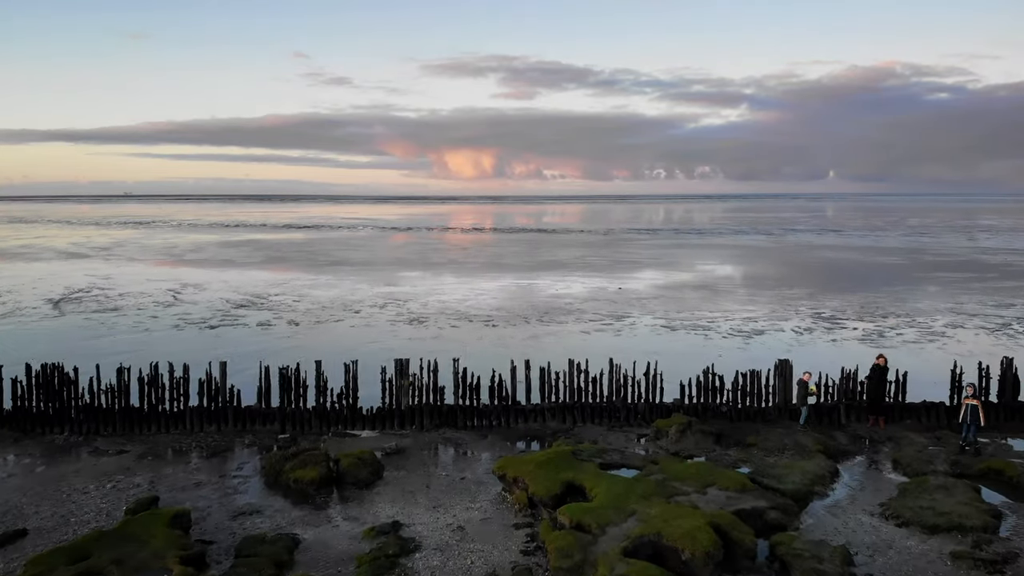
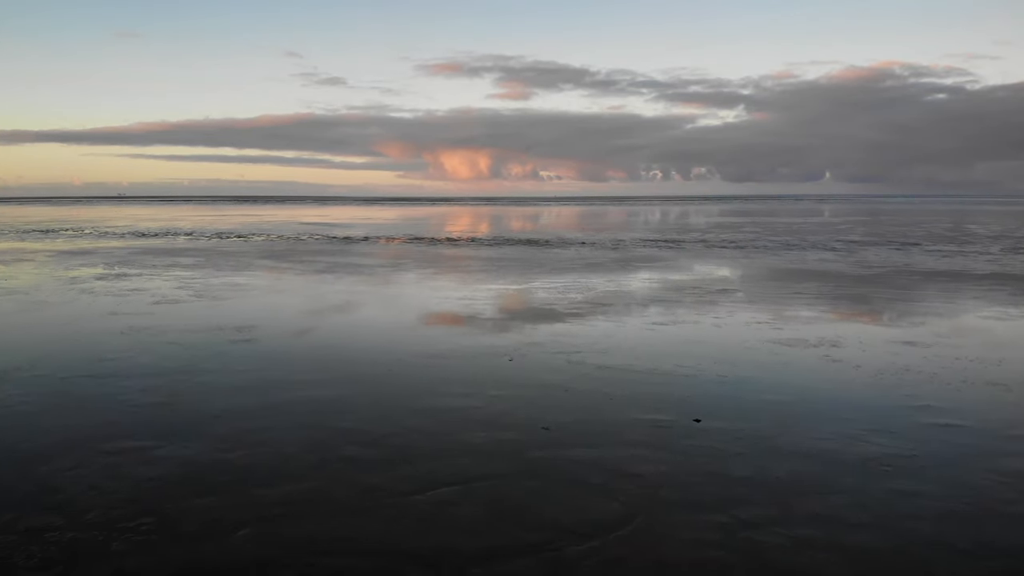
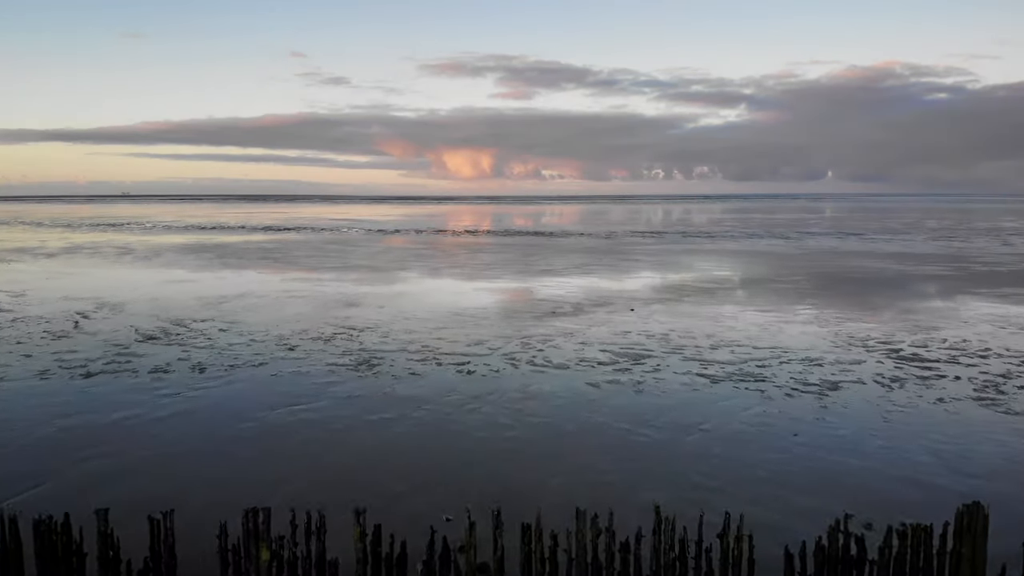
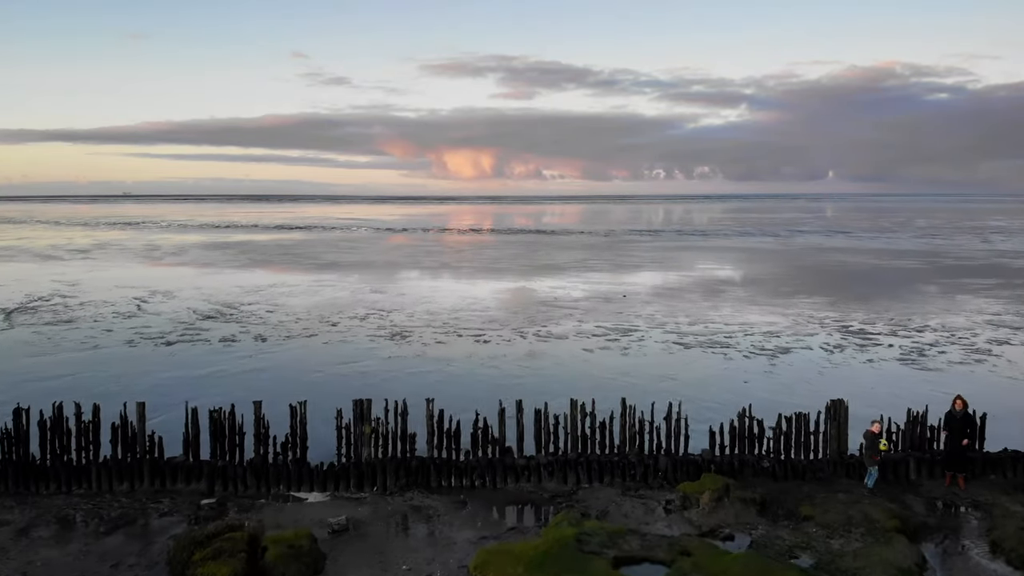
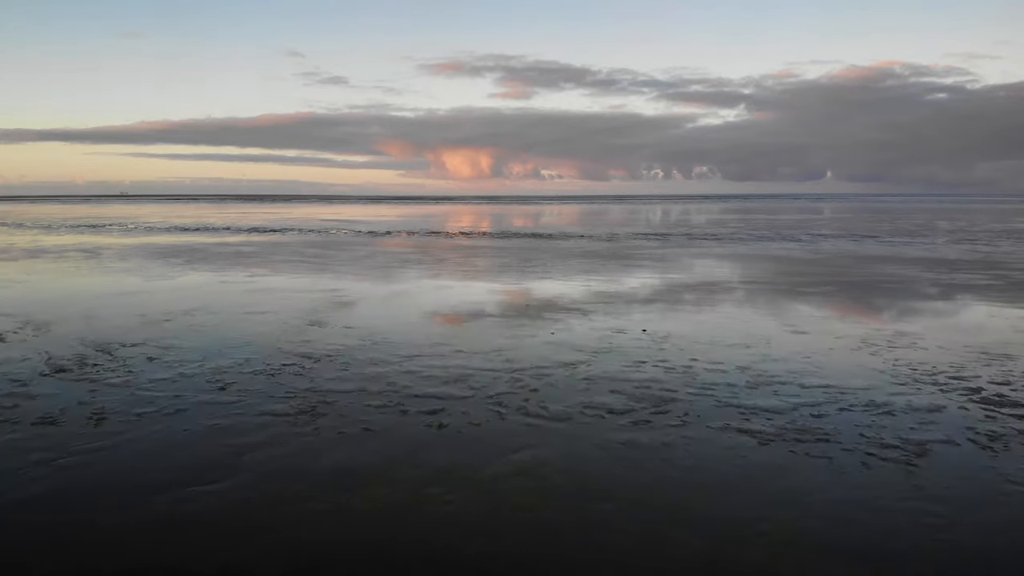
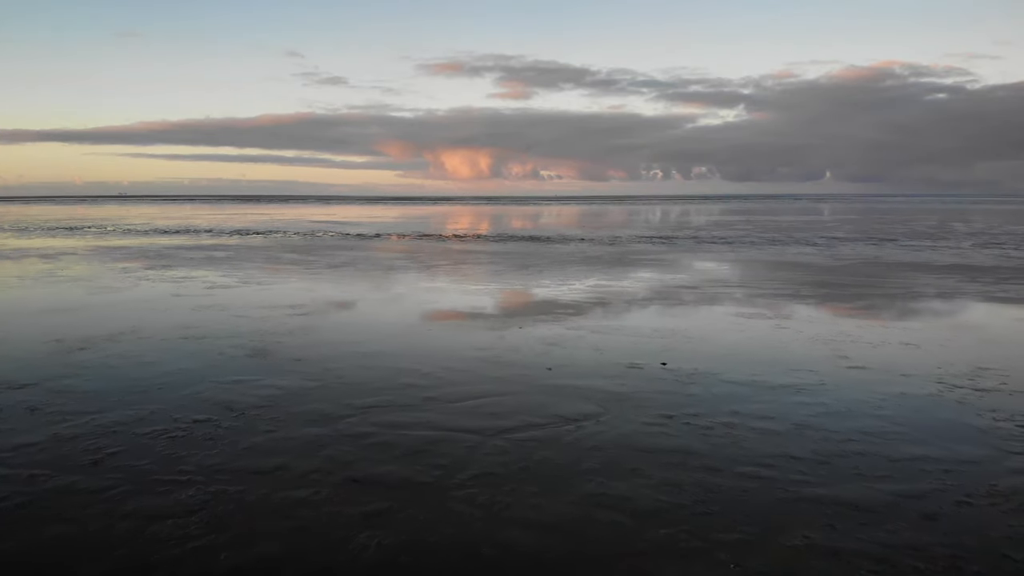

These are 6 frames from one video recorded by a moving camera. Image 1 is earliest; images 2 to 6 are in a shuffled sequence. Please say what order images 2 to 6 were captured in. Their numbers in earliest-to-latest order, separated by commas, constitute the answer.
4, 3, 5, 6, 2
